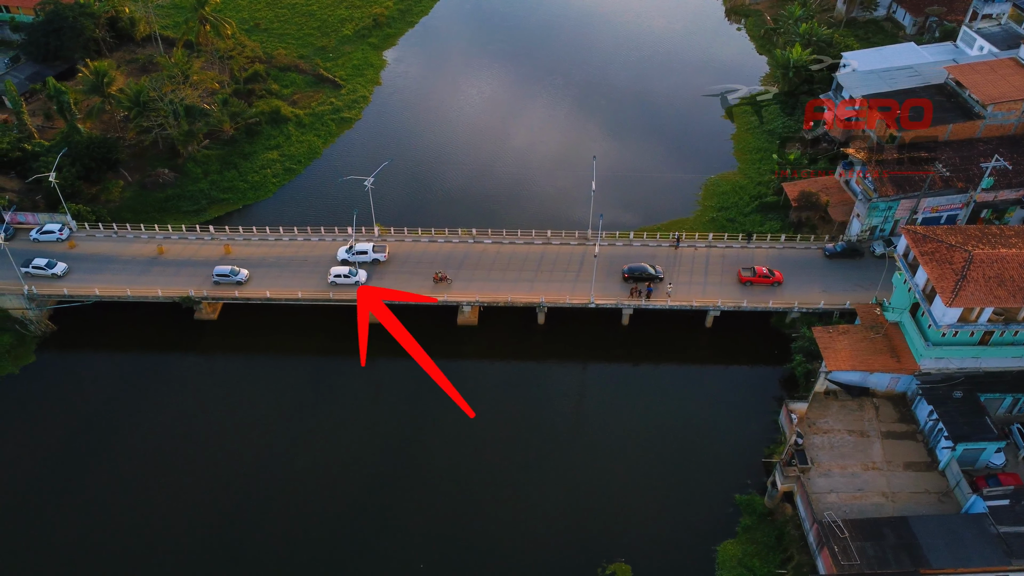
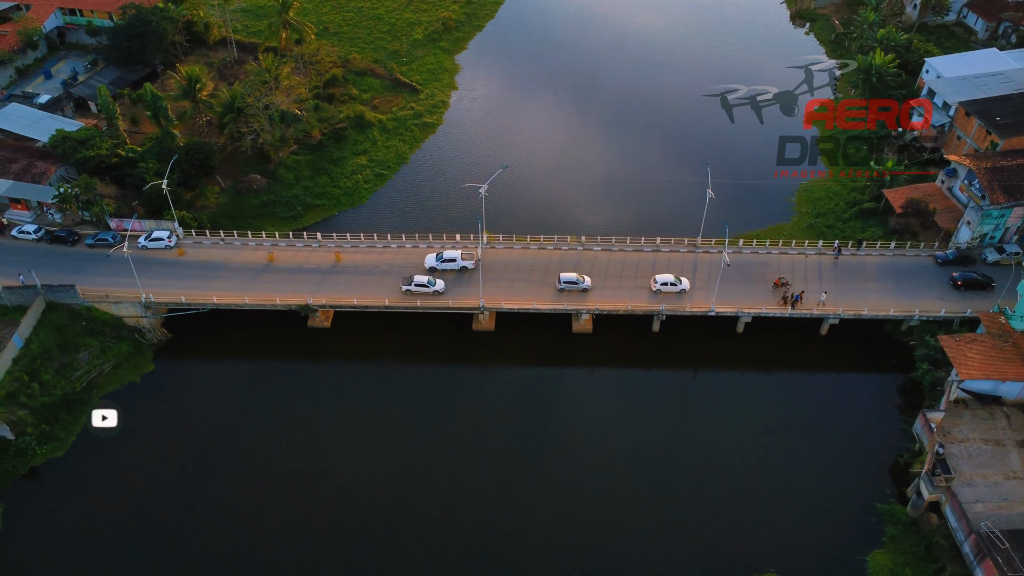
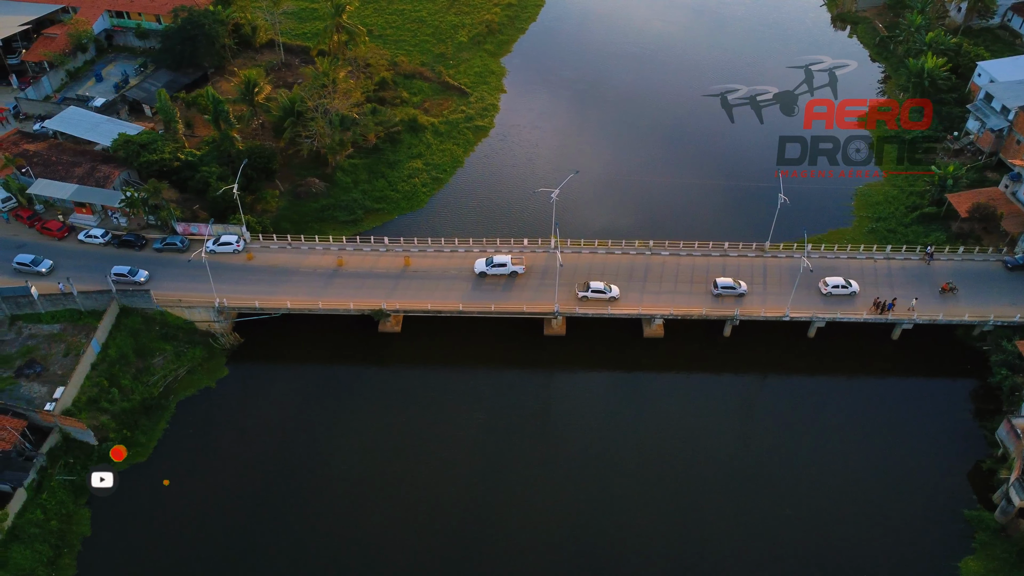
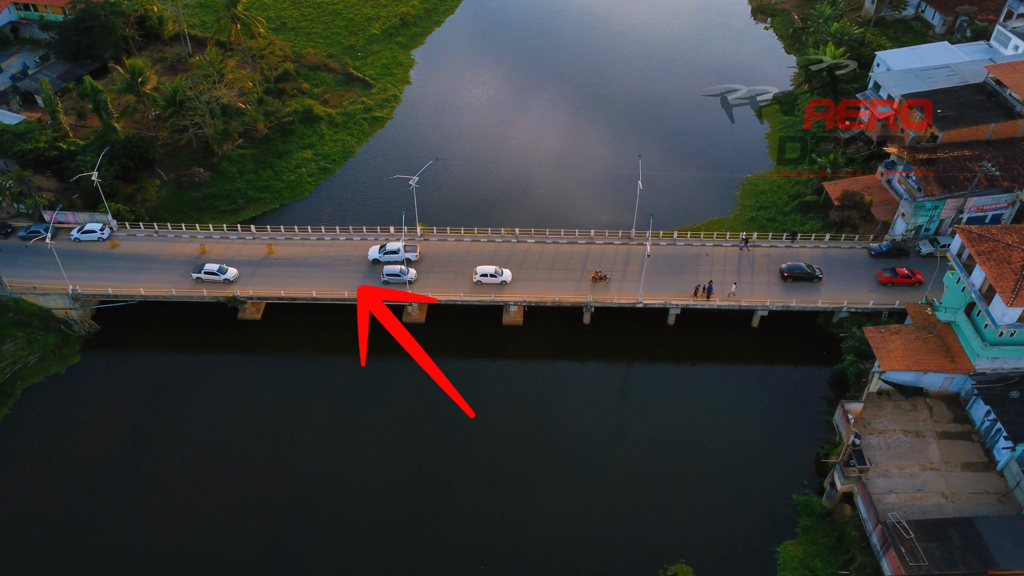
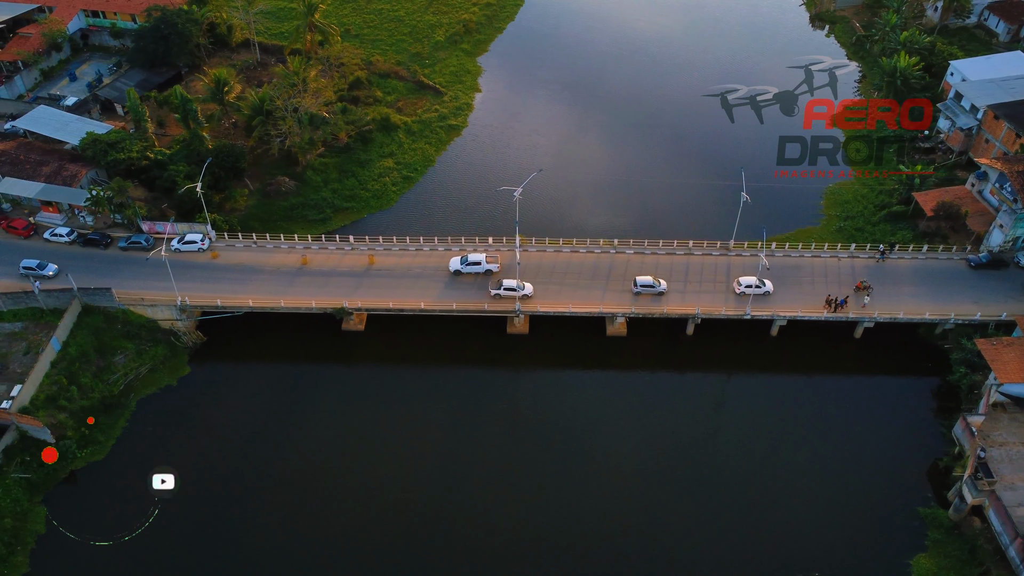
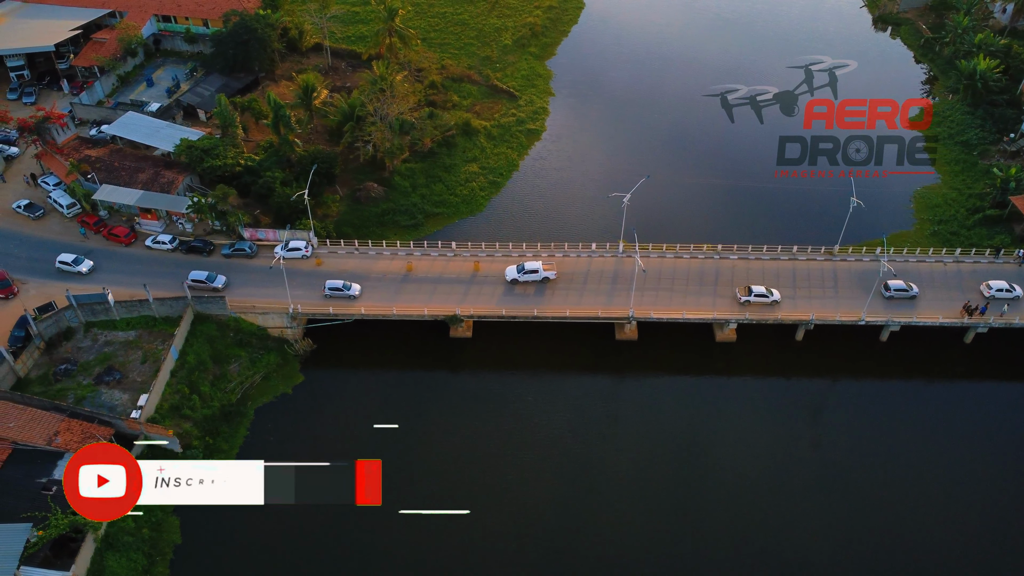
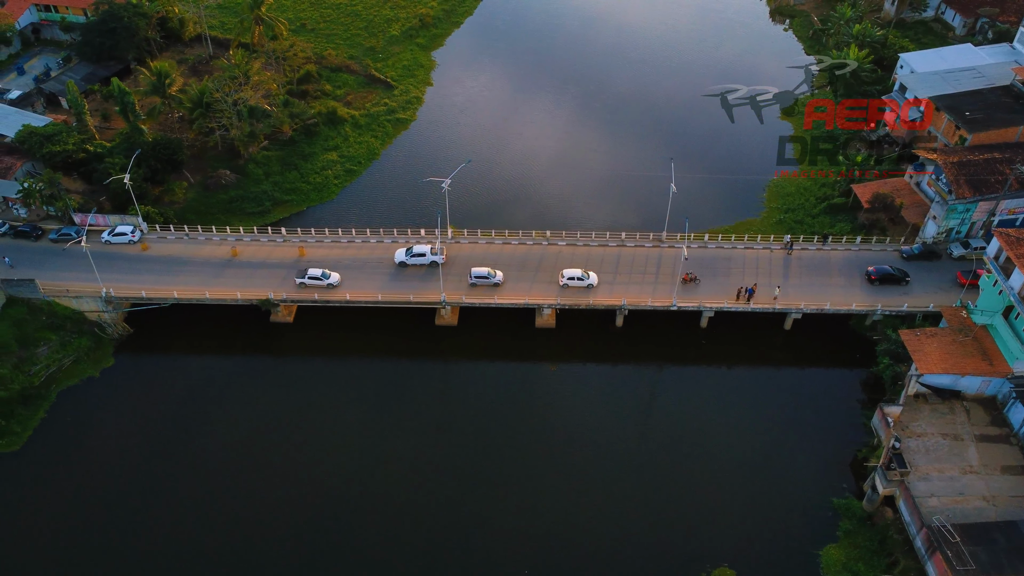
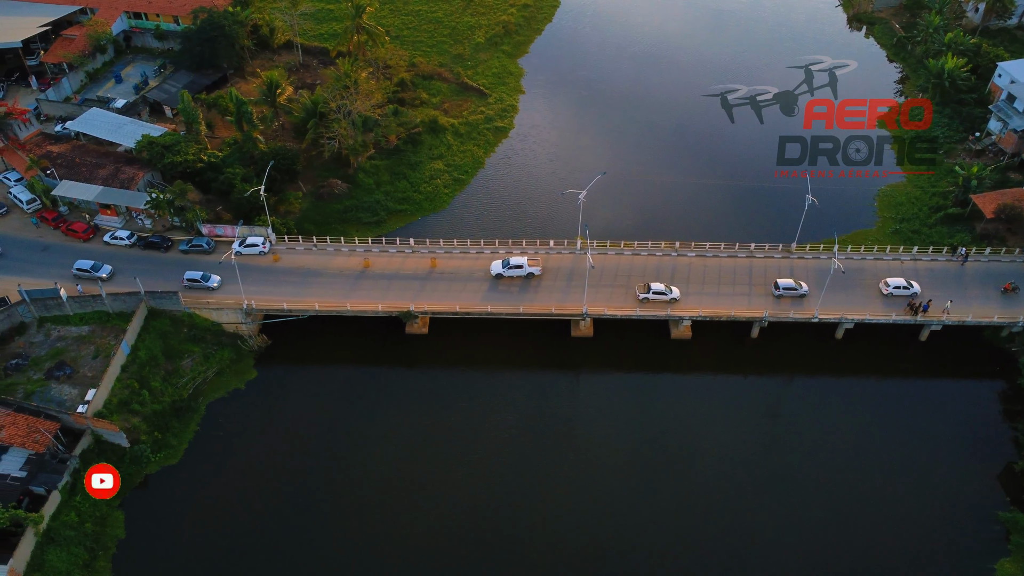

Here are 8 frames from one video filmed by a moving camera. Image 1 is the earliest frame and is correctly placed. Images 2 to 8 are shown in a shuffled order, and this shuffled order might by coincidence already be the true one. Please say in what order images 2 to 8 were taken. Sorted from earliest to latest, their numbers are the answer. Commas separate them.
4, 7, 2, 5, 3, 8, 6
